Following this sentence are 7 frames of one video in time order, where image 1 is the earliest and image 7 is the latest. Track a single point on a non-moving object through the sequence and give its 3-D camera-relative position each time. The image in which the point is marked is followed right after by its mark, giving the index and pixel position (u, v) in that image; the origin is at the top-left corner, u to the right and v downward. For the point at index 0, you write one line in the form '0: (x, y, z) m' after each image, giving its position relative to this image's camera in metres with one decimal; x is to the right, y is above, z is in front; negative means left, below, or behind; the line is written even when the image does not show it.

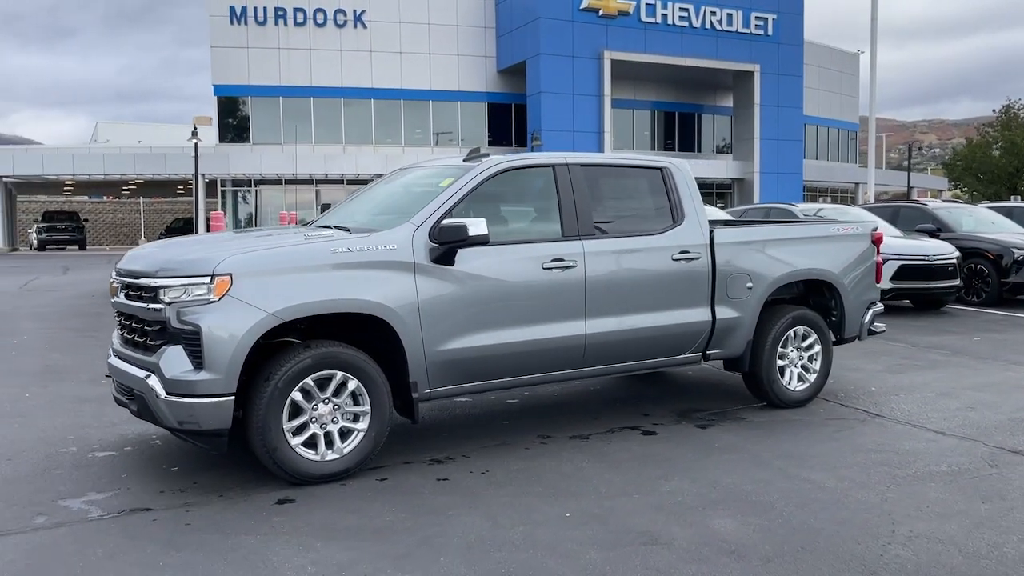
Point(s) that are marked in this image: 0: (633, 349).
0: (+0.9, -0.5, +6.6) m
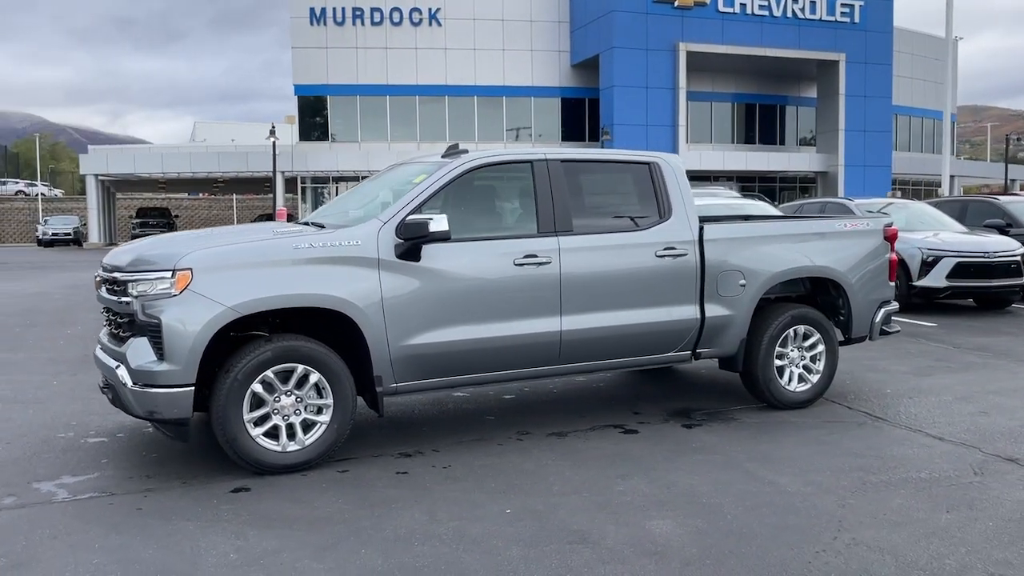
0: (+0.8, -0.4, +6.5) m
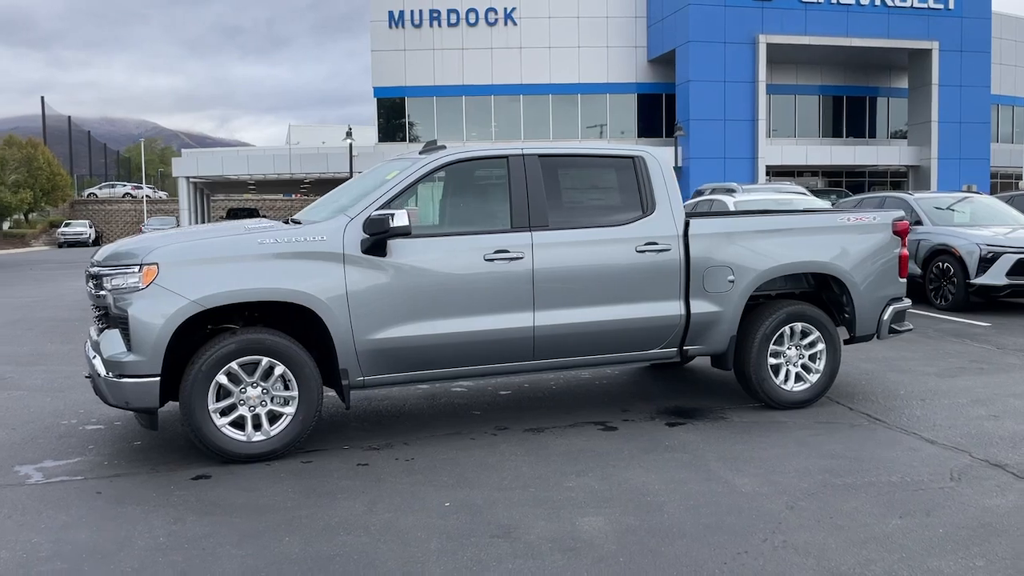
0: (+0.6, -0.4, +6.5) m
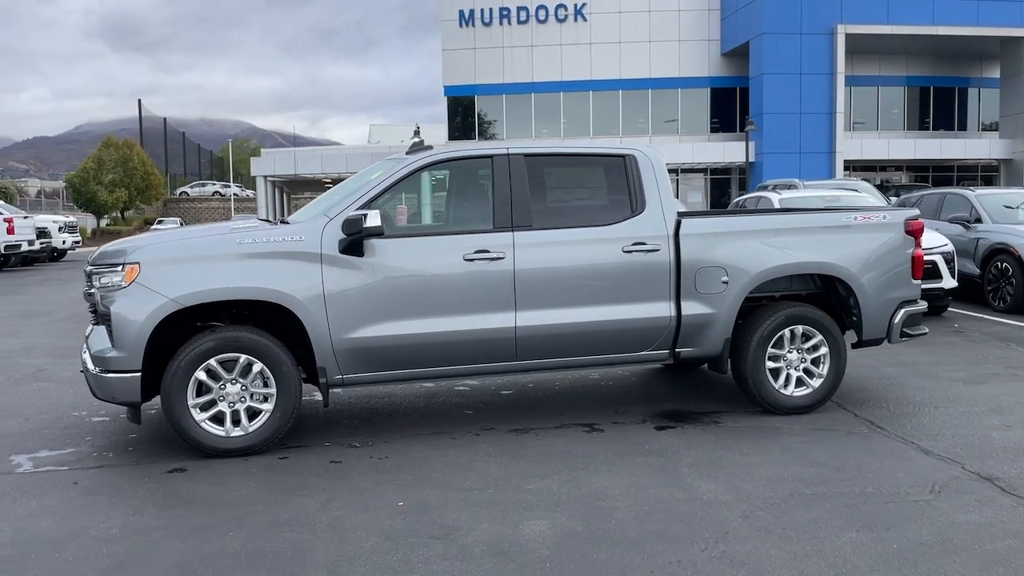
0: (+0.5, -0.4, +6.4) m
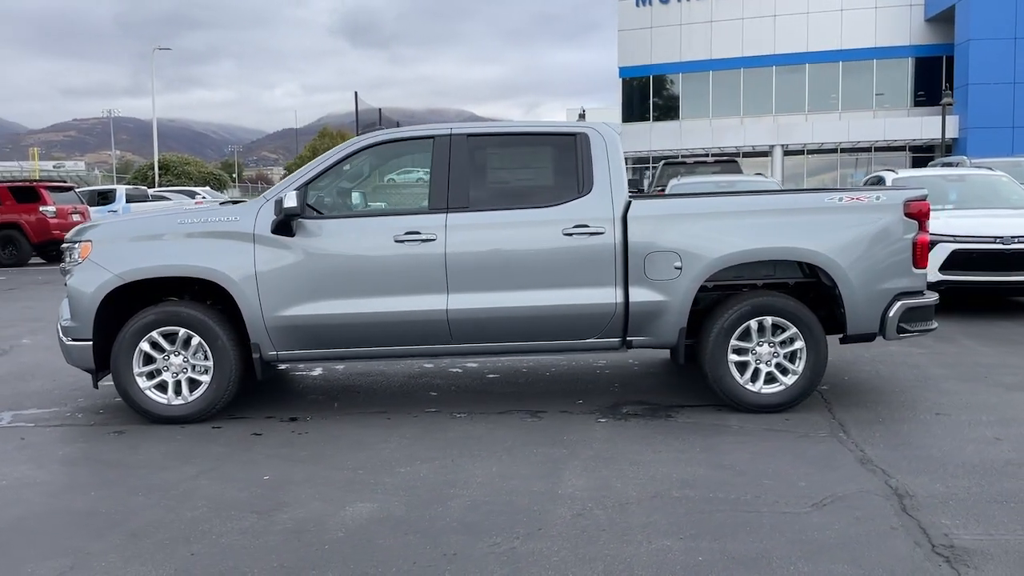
0: (0.0, -0.3, +6.3) m
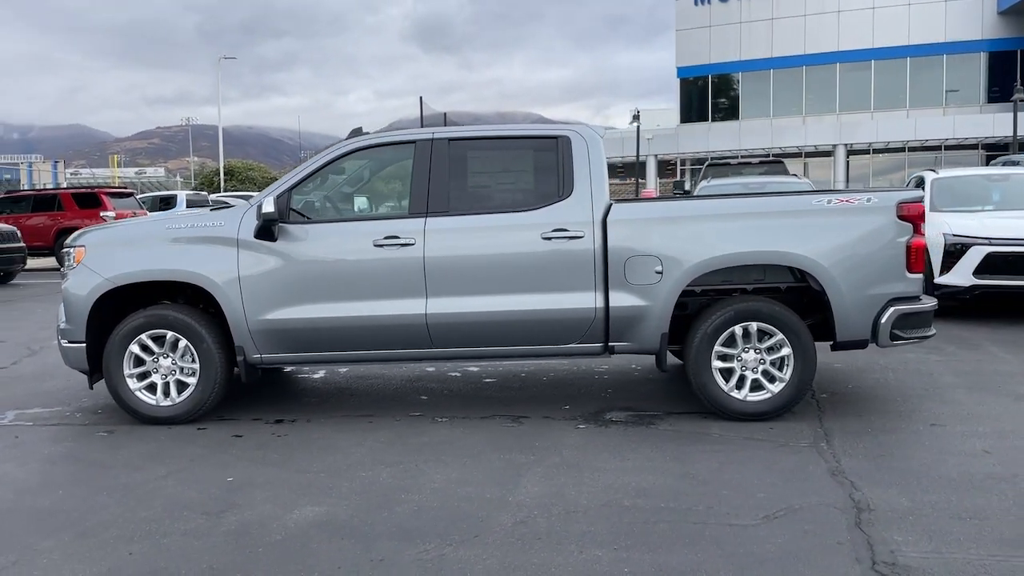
0: (-0.1, -0.3, +6.2) m
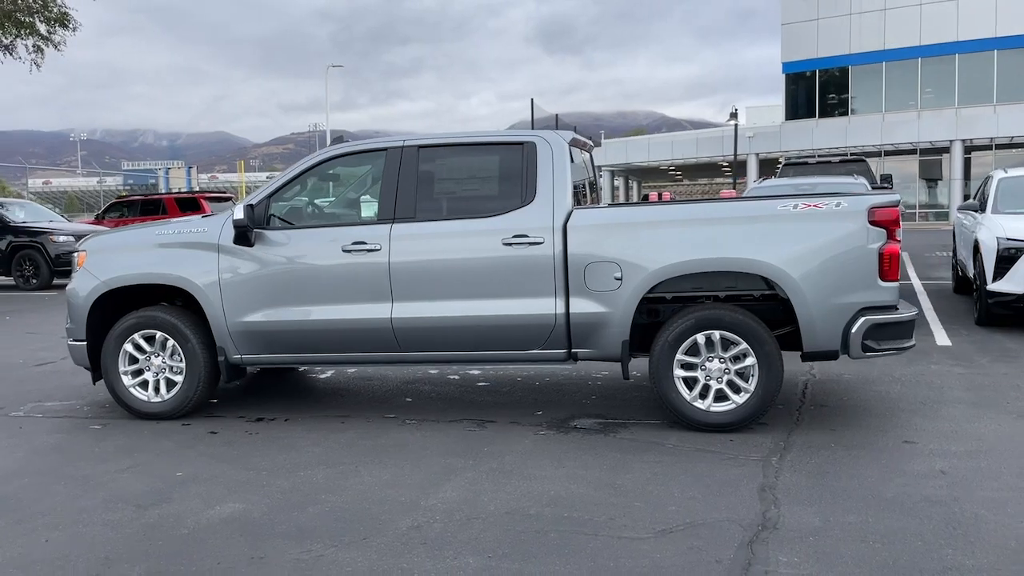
0: (-0.4, -0.4, +6.3) m
